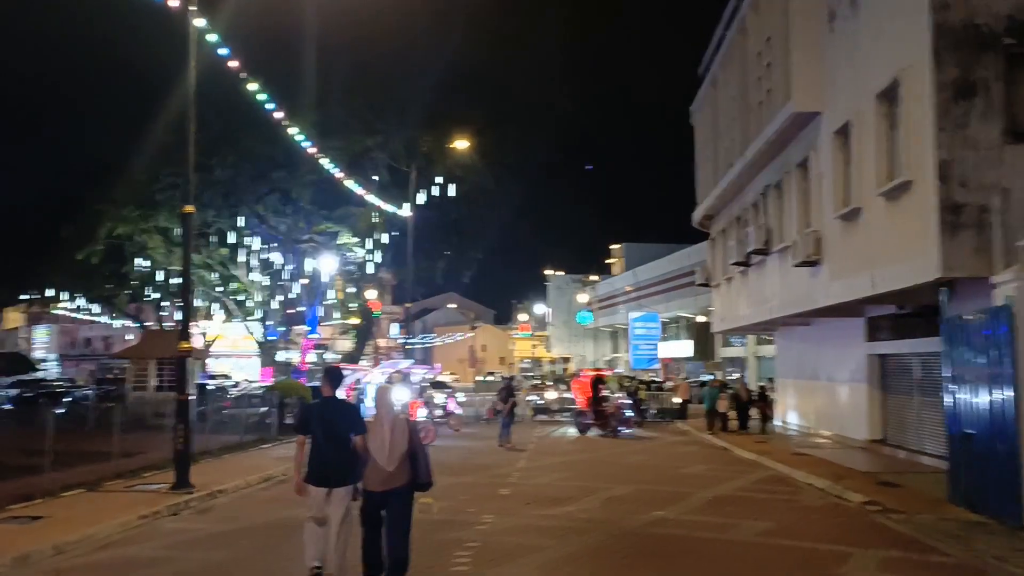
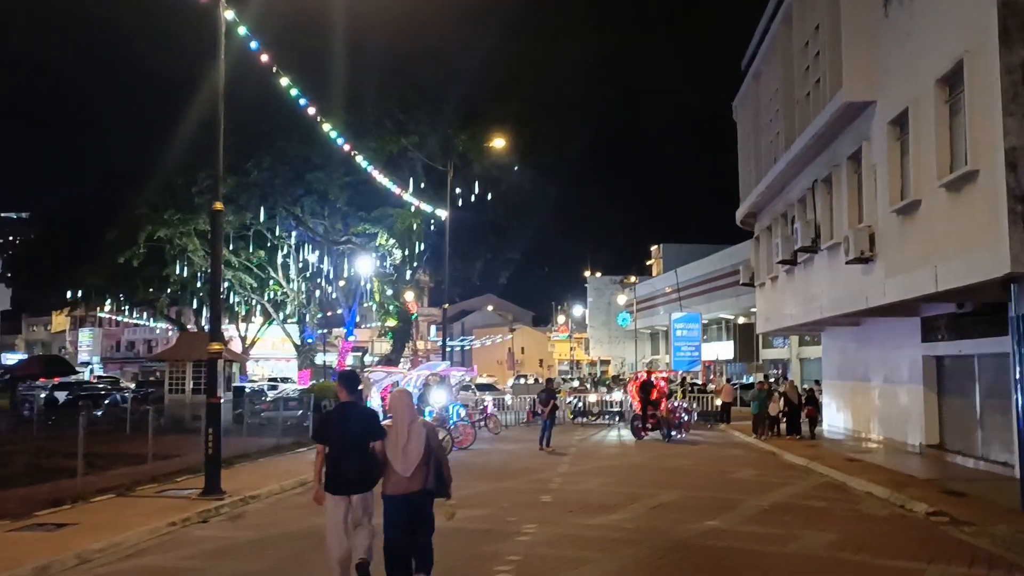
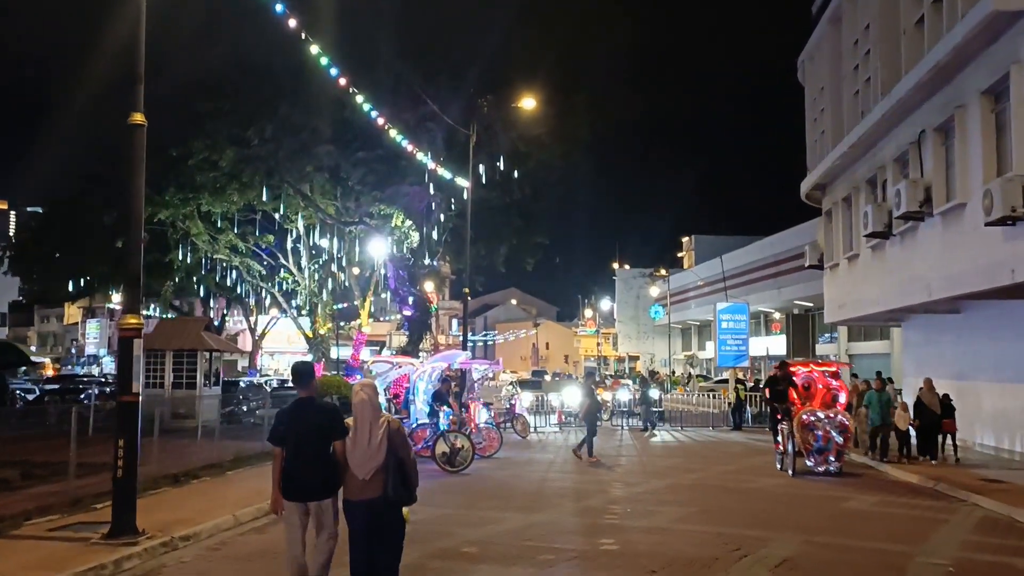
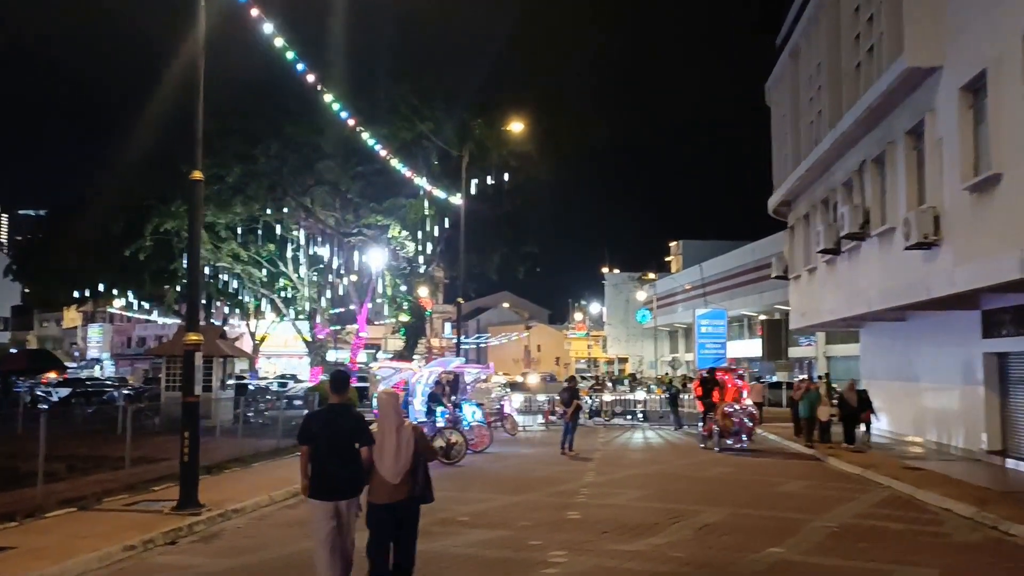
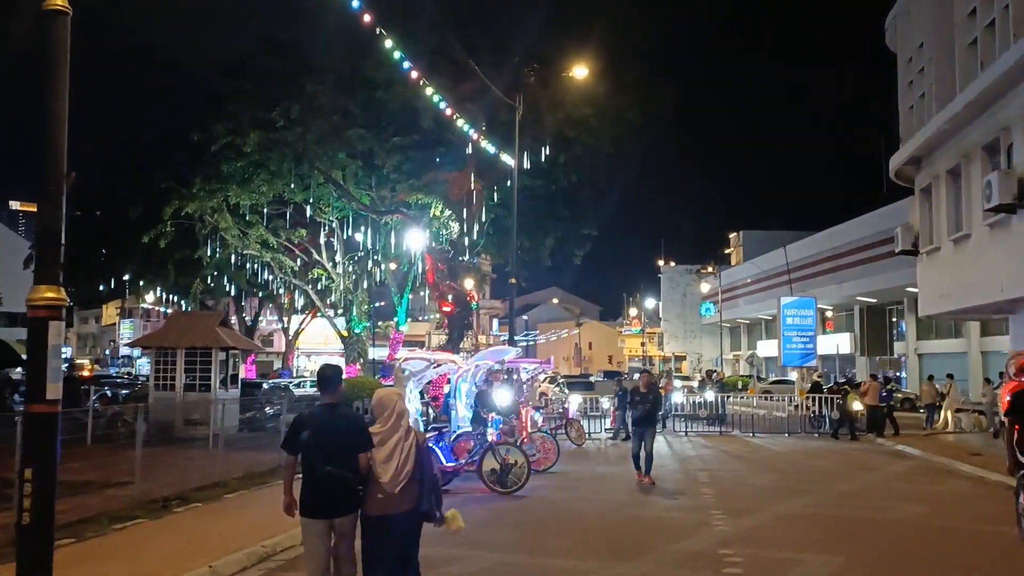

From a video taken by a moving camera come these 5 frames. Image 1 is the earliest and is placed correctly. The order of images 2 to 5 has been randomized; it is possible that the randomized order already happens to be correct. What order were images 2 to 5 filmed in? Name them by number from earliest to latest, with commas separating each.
2, 4, 3, 5
